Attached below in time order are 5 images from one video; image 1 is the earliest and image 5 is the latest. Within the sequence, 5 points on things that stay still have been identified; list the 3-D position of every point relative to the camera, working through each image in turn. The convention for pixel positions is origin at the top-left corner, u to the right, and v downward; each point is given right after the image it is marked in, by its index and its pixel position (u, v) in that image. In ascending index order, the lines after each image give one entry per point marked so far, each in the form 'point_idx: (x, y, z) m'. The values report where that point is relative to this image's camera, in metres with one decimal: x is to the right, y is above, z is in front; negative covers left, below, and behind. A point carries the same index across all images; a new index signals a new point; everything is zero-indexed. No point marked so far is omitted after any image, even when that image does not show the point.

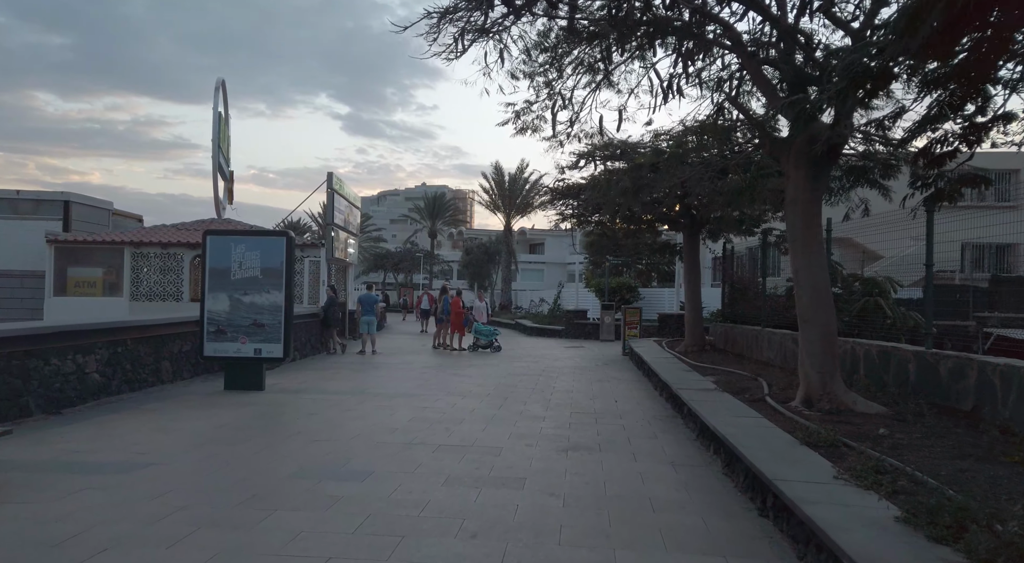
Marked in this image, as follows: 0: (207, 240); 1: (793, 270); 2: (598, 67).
0: (-5.1, +0.7, +12.1) m
1: (+3.3, +0.1, +8.5) m
2: (+1.1, +2.8, +9.4) m
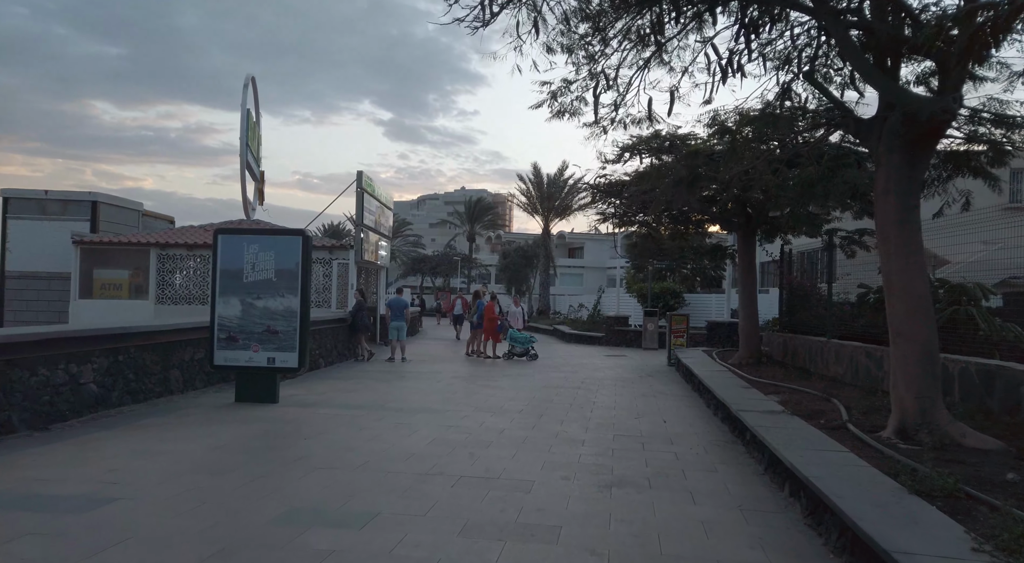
0: (-4.5, +0.7, +11.2) m
1: (+3.7, +0.1, +7.1) m
2: (+1.5, +2.7, +8.2) m
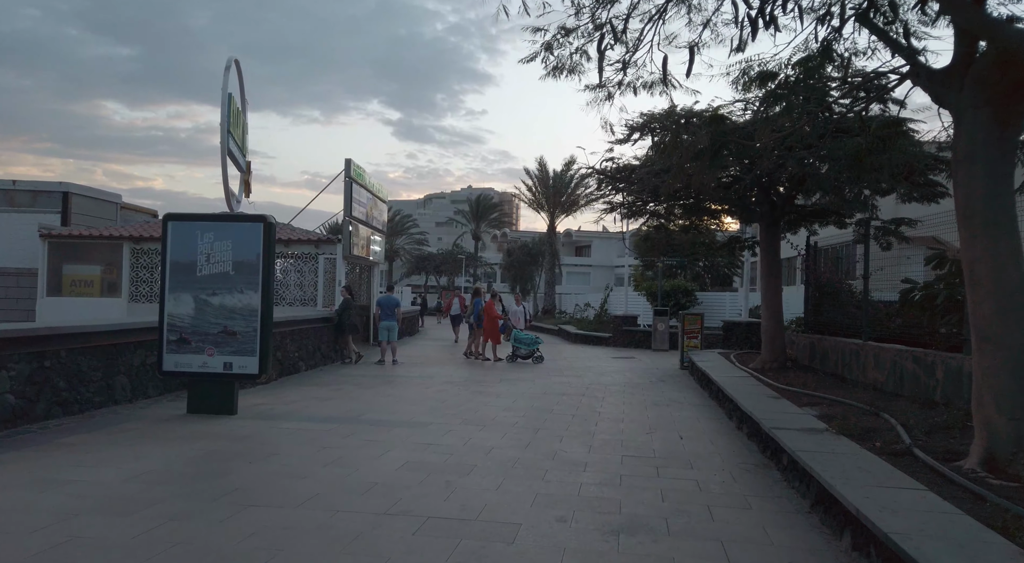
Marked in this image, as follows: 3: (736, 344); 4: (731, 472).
0: (-4.6, +0.7, +9.8) m
1: (+3.5, +0.2, +5.6) m
2: (+1.4, +2.8, +6.7) m
3: (+5.9, -1.6, +19.0) m
4: (+2.2, -1.9, +7.2) m
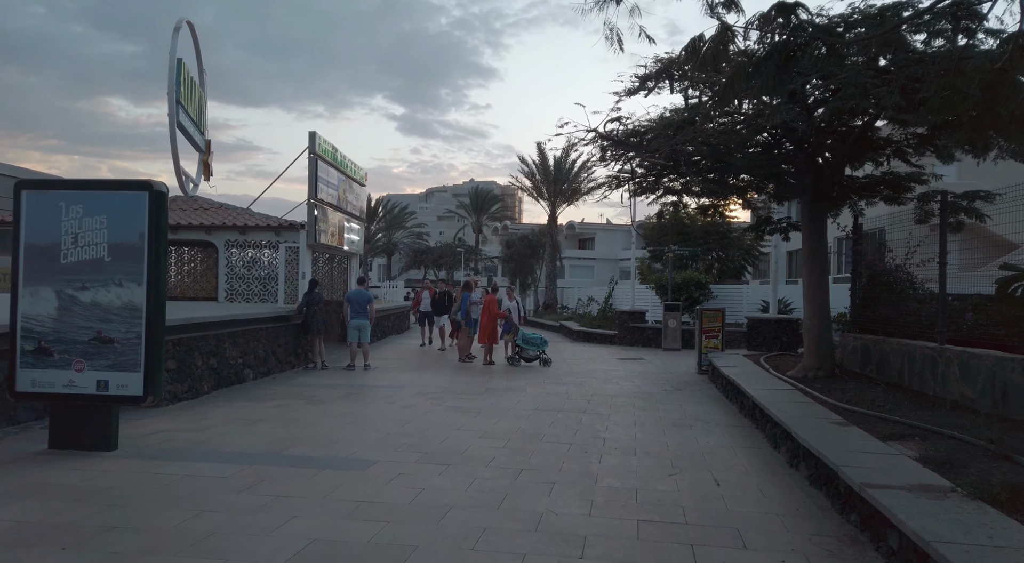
0: (-4.9, +0.8, +7.3) m
1: (+3.2, +0.3, +3.1) m
2: (+1.1, +2.9, +4.1) m
3: (+5.7, -1.4, +16.4) m
4: (+1.9, -1.8, +4.7) m
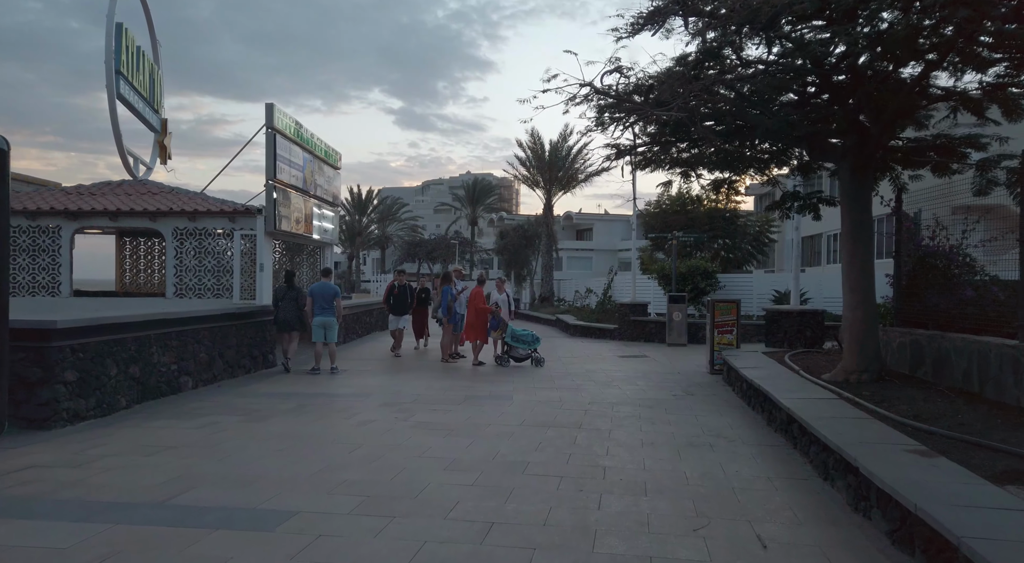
0: (-5.2, +0.9, +5.3) m
1: (+3.0, +0.4, +1.2) m
2: (+0.8, +3.0, +2.2) m
3: (+5.4, -1.1, +14.5) m
4: (+1.7, -1.7, +2.8) m
